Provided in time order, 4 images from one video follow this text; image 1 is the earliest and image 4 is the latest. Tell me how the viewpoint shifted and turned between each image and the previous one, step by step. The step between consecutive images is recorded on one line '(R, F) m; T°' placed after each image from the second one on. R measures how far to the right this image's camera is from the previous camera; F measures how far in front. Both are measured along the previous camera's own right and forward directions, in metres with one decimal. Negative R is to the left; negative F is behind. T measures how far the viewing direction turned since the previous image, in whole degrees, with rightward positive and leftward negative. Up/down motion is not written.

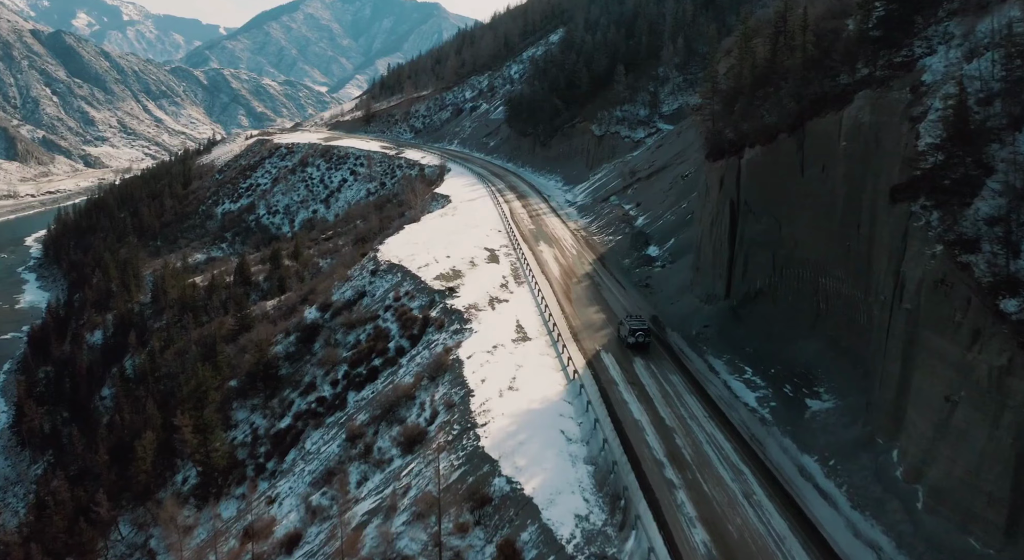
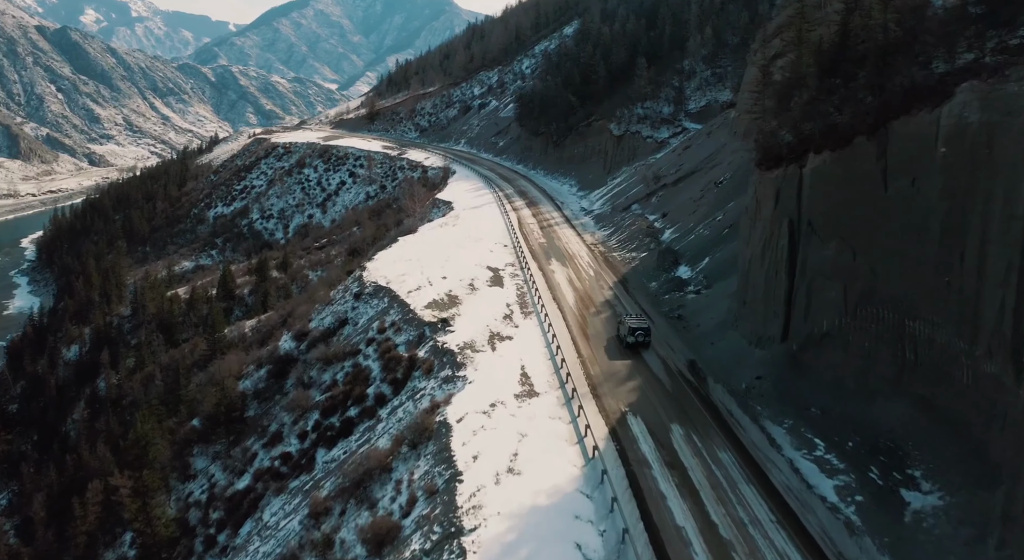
(+0.3, +6.4) m; -1°
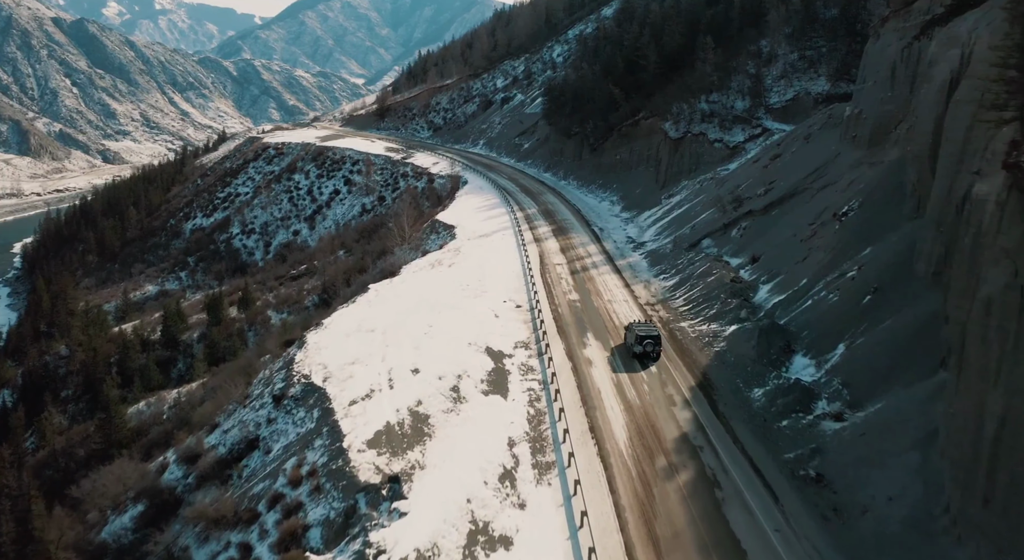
(+0.7, +14.3) m; -3°
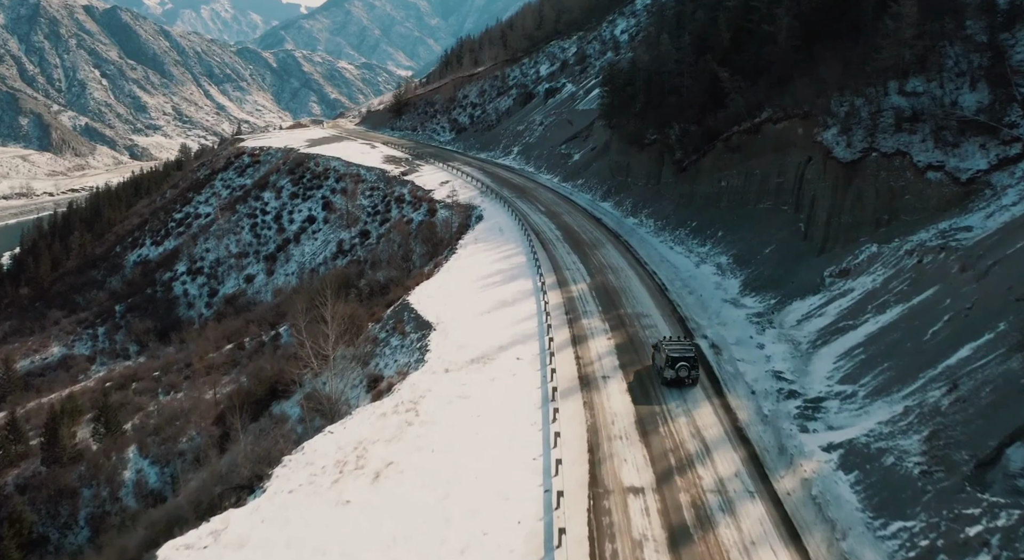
(+0.8, +20.6) m; -4°
